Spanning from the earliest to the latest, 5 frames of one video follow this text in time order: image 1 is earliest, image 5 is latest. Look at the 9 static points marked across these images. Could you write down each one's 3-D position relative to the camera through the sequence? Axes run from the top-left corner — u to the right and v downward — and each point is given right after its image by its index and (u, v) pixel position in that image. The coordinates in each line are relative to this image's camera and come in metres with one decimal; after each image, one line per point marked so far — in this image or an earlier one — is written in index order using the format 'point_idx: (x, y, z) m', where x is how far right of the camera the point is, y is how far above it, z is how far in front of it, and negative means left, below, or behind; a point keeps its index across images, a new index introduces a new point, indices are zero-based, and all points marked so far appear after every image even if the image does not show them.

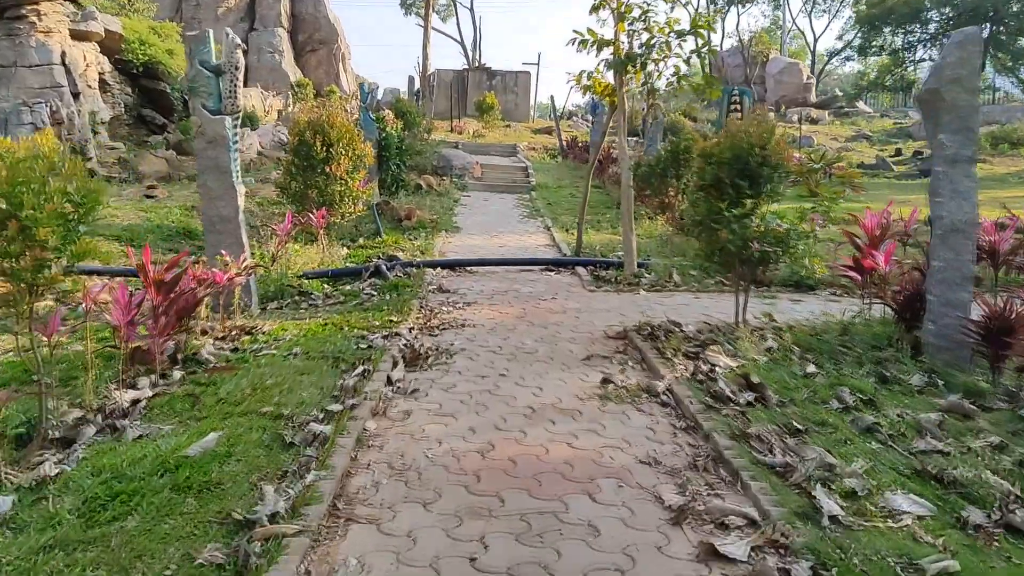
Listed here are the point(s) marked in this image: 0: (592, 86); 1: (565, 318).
0: (+0.9, +2.2, +8.3) m
1: (+0.4, -0.2, +5.9) m
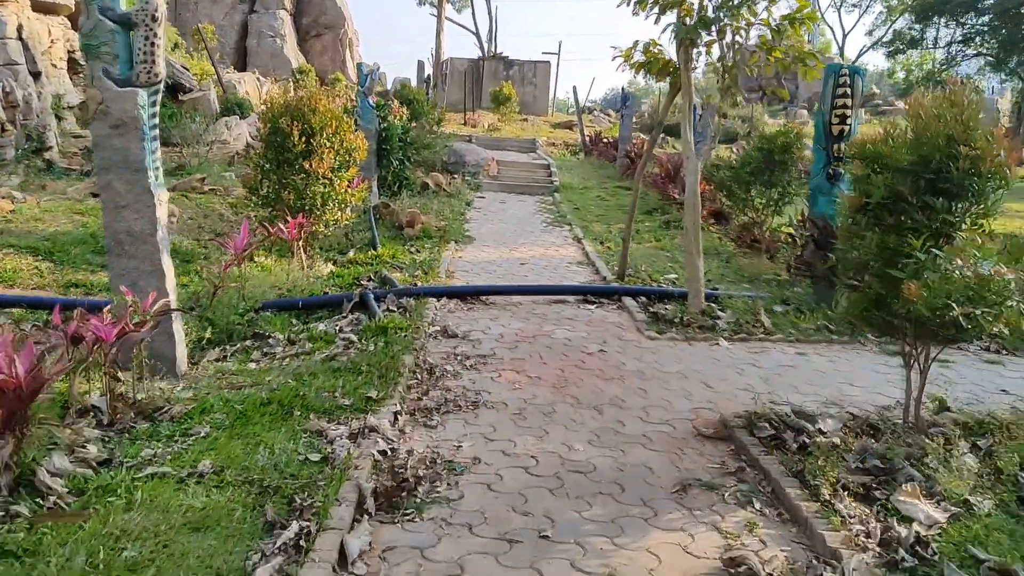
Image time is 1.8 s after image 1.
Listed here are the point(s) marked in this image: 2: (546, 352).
0: (+1.1, +1.9, +6.4) m
1: (+0.6, -0.5, +4.0) m
2: (+0.2, -0.4, +4.8) m
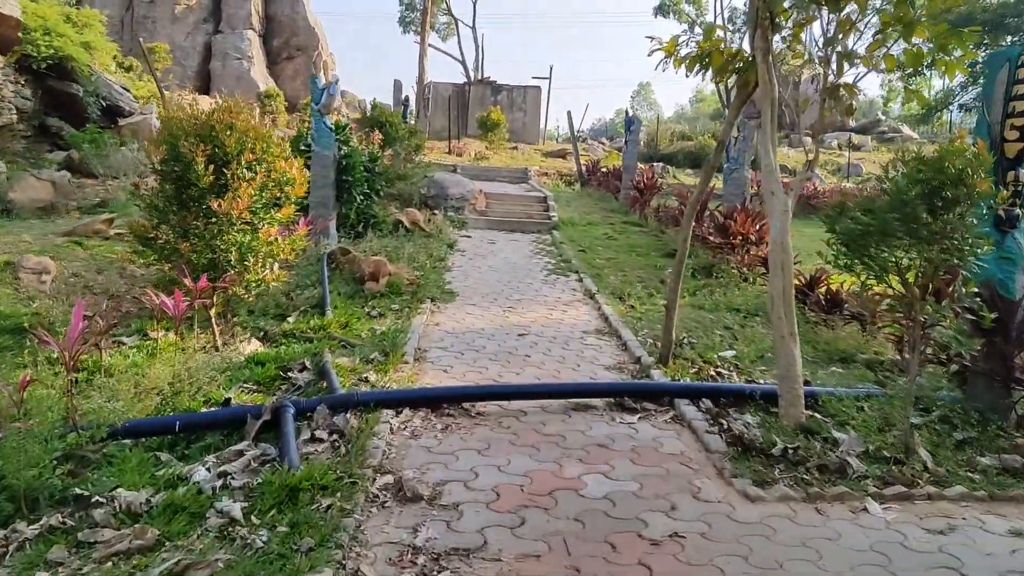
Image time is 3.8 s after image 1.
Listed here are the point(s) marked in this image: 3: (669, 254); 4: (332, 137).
0: (+1.1, +1.3, +4.4) m
1: (+0.6, -1.0, +1.9) m
2: (+0.2, -0.9, +2.7) m
3: (+1.9, +0.4, +9.5) m
4: (-1.9, +1.6, +8.2) m
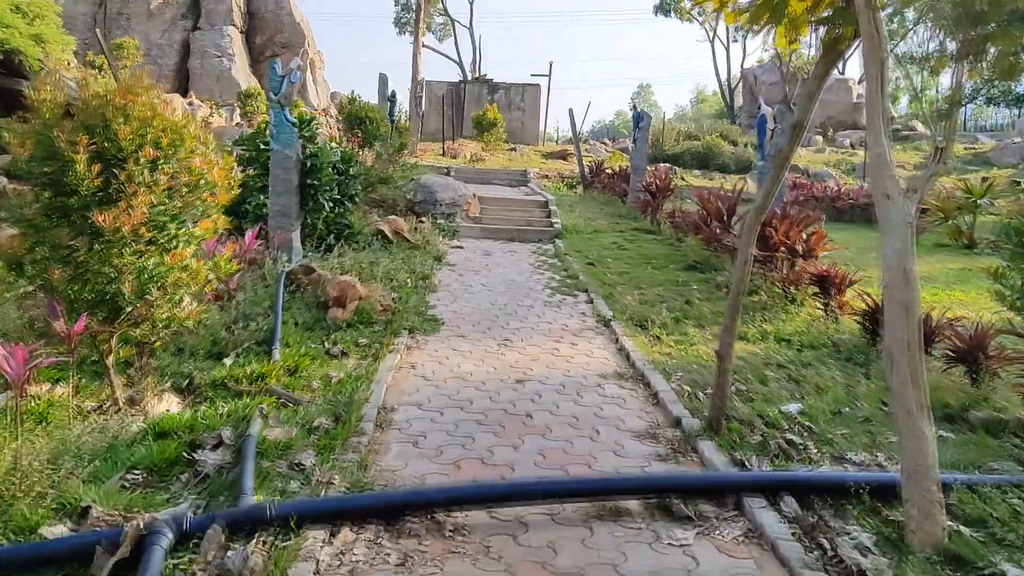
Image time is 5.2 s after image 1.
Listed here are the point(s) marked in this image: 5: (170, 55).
0: (+1.1, +1.2, +3.1) m
1: (+0.6, -1.2, +0.6) m
2: (+0.2, -1.1, +1.4) m
3: (+1.9, +0.2, +8.2) m
4: (-2.0, +1.4, +6.9) m
5: (-8.8, +6.0, +19.8) m
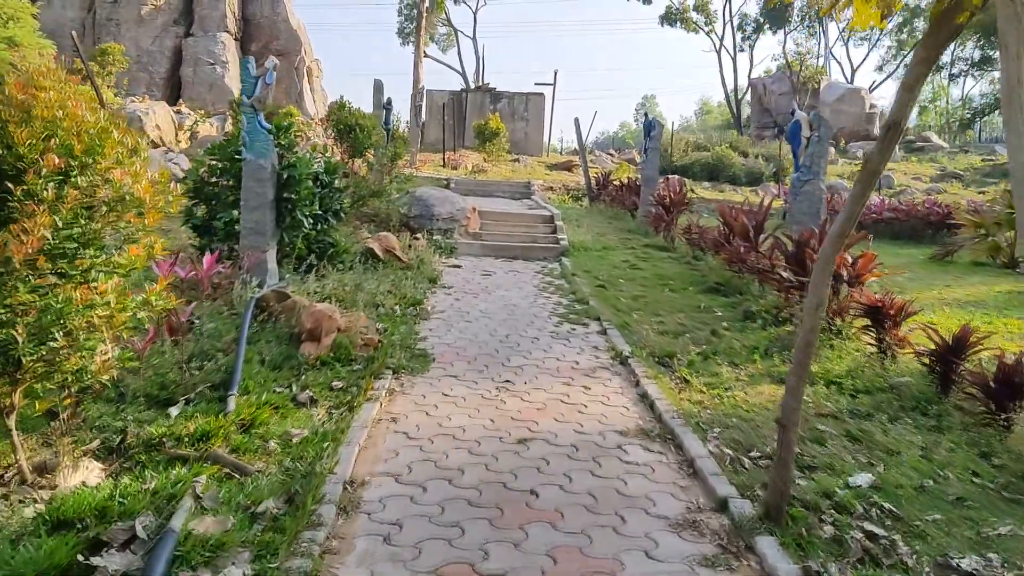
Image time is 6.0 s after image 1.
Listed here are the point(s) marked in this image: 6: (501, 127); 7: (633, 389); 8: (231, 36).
0: (+1.1, +1.0, +2.3) m
1: (+0.6, -1.3, -0.2) m
2: (+0.2, -1.2, +0.6) m
3: (+1.9, 0.0, +7.4) m
4: (-1.9, +1.2, +6.2) m
5: (-8.7, +5.6, +19.2) m
6: (-0.3, +3.8, +18.2) m
7: (+0.7, -0.6, +4.4) m
8: (-7.1, +6.4, +19.4) m
